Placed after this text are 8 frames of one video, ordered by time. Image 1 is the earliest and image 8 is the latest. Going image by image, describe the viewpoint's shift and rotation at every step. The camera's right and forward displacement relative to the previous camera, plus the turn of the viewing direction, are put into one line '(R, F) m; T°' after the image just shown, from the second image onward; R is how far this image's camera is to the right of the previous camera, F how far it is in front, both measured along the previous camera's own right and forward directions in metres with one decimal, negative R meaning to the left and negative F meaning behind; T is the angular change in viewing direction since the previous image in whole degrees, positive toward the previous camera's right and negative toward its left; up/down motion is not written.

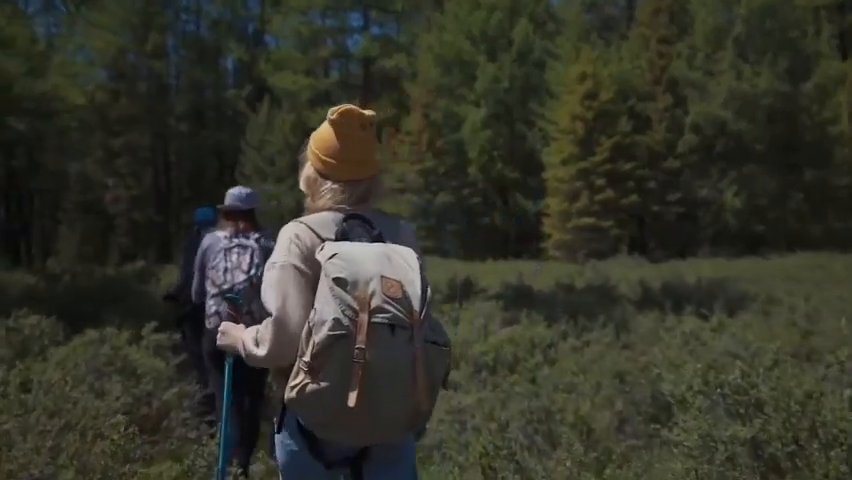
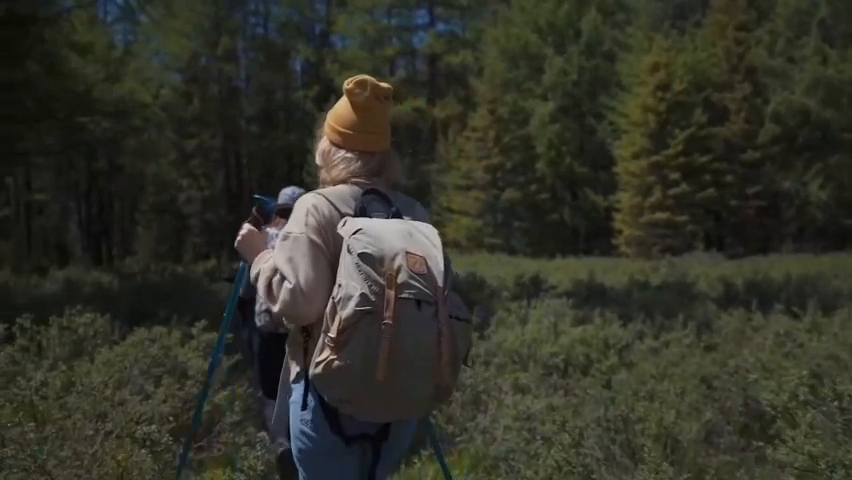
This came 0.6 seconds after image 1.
(0.0, +0.3) m; -5°
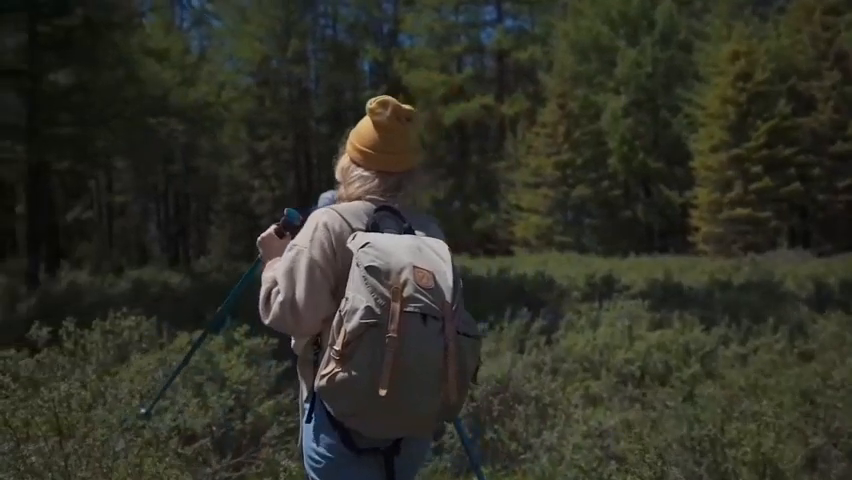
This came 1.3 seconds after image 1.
(+0.1, +0.4) m; -5°
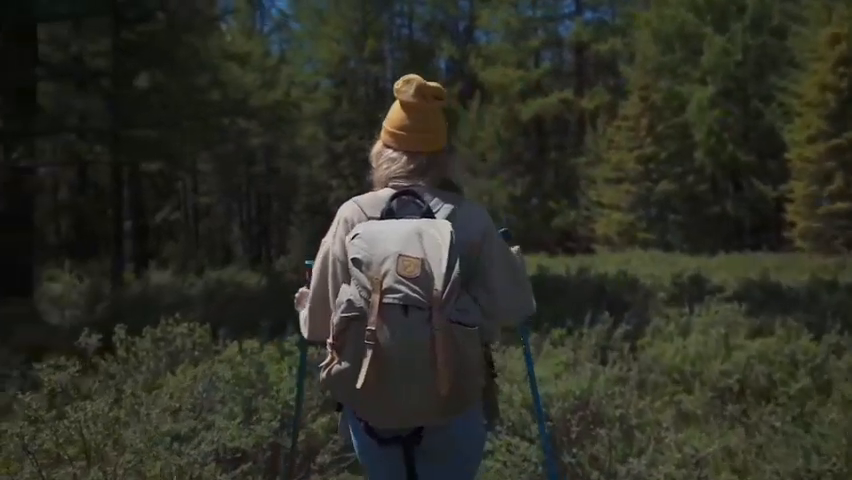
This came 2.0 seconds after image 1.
(0.0, +0.4) m; -6°
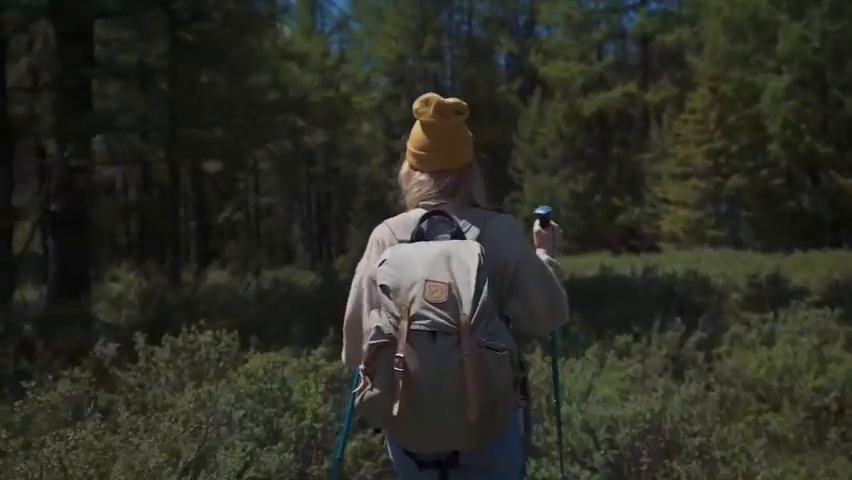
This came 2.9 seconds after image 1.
(+0.1, +0.5) m; -5°
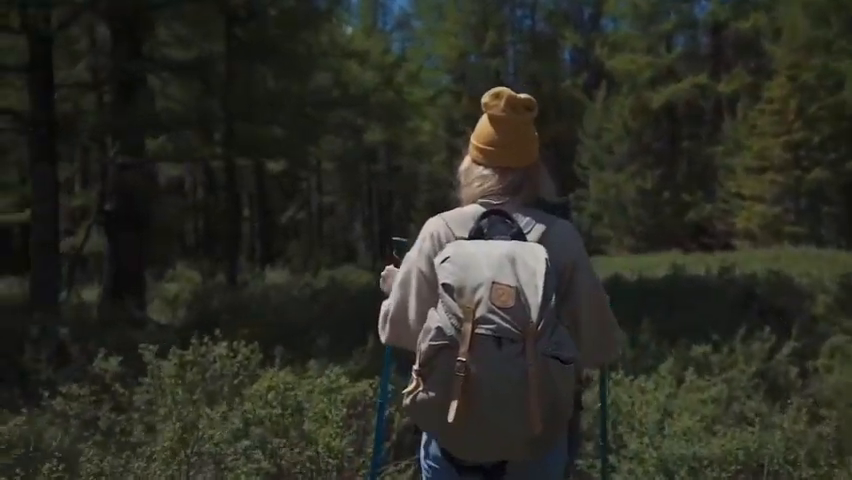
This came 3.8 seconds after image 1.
(+0.1, +0.5) m; -5°
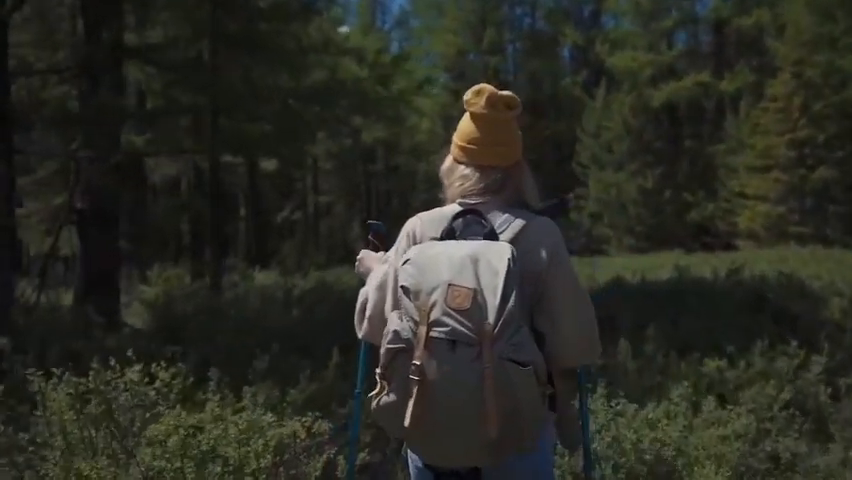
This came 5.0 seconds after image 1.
(+0.2, +0.6) m; 0°
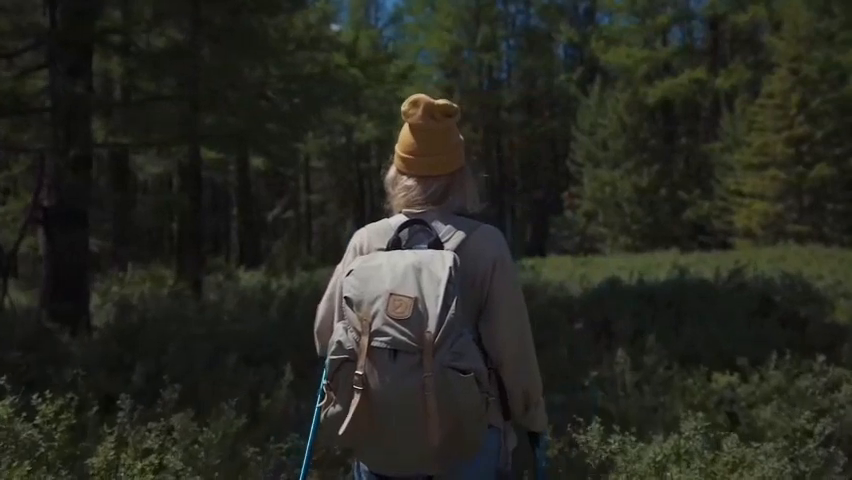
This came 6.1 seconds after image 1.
(+0.1, +0.6) m; 0°
